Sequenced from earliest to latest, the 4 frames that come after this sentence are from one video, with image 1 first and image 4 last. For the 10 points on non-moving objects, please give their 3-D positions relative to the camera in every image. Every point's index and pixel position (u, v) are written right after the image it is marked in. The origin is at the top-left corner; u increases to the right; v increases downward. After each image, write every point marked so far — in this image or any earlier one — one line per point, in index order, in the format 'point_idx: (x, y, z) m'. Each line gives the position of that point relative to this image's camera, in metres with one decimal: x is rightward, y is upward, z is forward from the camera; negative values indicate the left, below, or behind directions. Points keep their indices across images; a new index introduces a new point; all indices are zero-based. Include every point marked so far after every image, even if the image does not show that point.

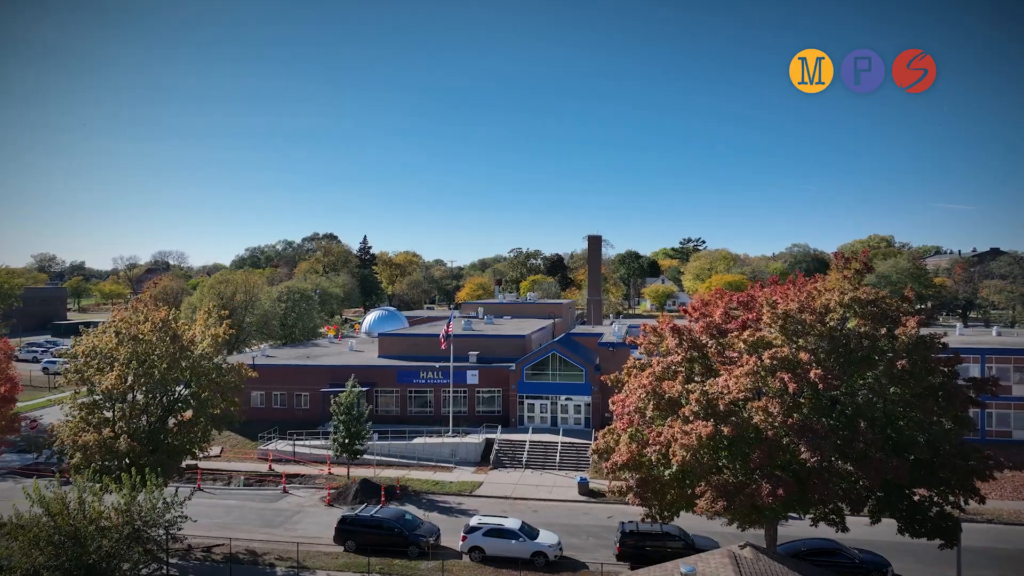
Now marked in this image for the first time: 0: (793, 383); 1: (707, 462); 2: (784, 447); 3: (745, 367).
0: (+8.4, -2.8, +18.3) m
1: (+6.0, -5.4, +19.0) m
2: (+8.2, -4.8, +18.5) m
3: (+7.3, -2.5, +19.3) m
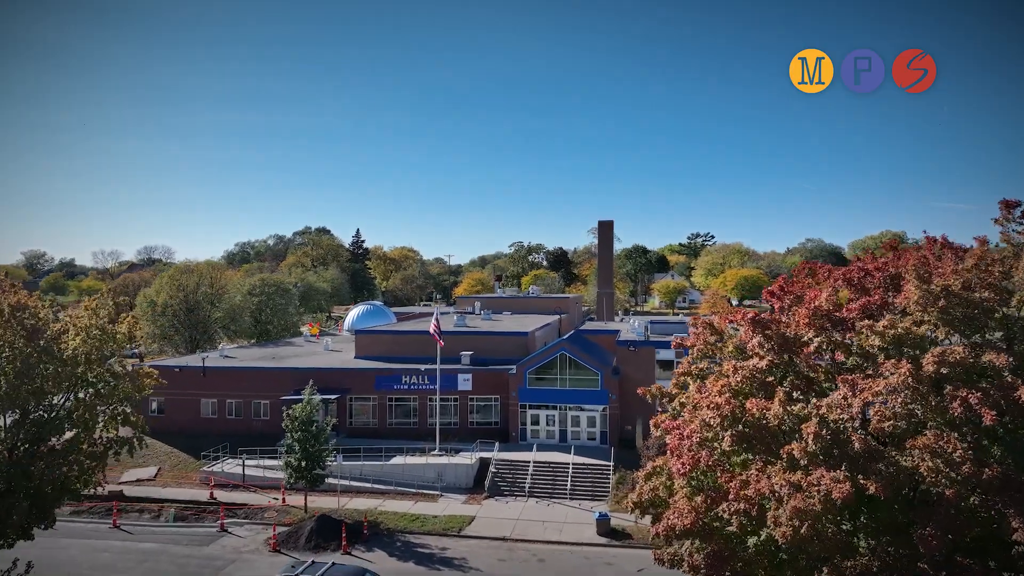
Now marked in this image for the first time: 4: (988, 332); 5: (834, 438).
0: (+8.3, -2.1, +10.8) m
1: (+6.0, -4.6, +11.5) m
2: (+8.2, -4.0, +11.0) m
3: (+7.2, -1.7, +11.7) m
4: (+9.5, -0.8, +12.3) m
5: (+6.1, -2.8, +11.8) m
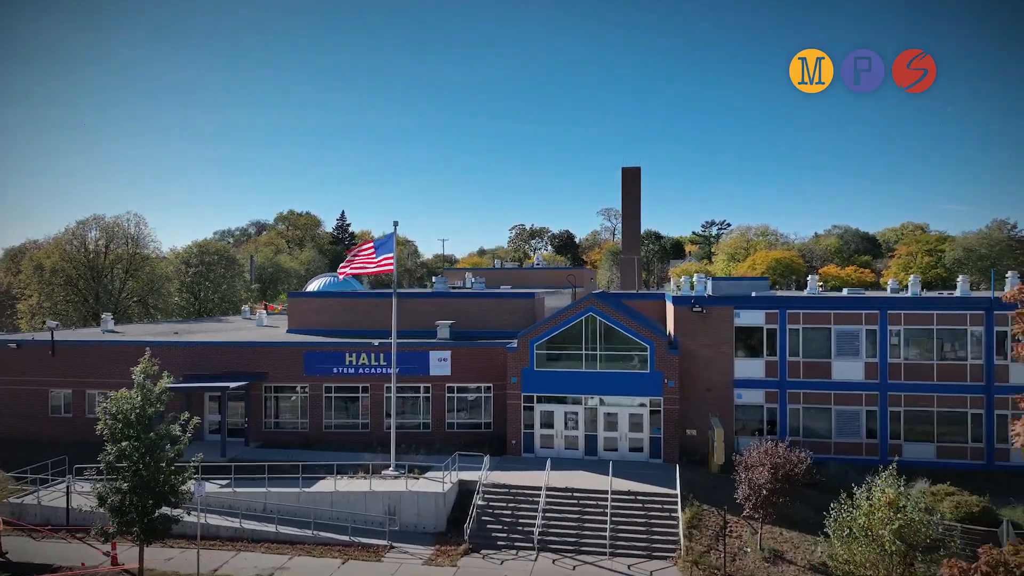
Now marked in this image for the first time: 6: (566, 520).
0: (+8.2, +0.8, -2.1) m
1: (+5.9, -1.8, -1.4) m
2: (+8.1, -1.2, -1.9) m
3: (+7.2, +1.1, -1.1) m
4: (+9.5, +2.0, -0.6) m
5: (+6.1, 0.0, -1.1) m
6: (+1.6, -7.1, +18.9) m
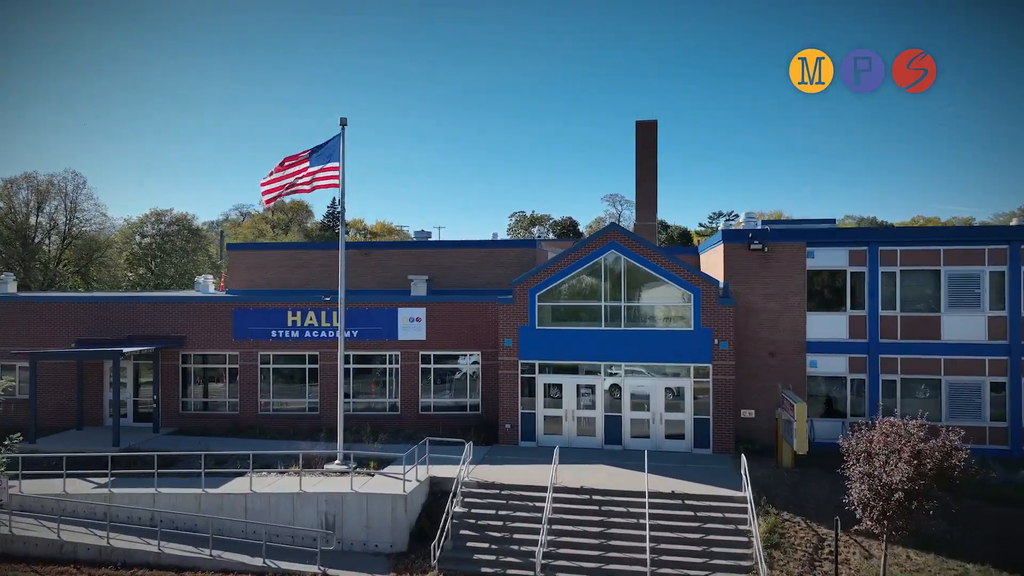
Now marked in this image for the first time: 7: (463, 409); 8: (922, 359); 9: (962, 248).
0: (+8.1, +2.7, -8.1) m
1: (+5.8, +0.2, -7.4) m
2: (+7.9, +0.8, -8.0) m
3: (+7.0, +3.1, -7.2) m
4: (+9.3, +3.9, -6.7) m
5: (+5.9, +1.9, -7.2) m
6: (+1.5, -5.1, +12.8) m
7: (-1.5, -3.7, +19.1) m
8: (+11.1, -1.9, +16.8) m
9: (+12.1, +1.1, +16.7) m
